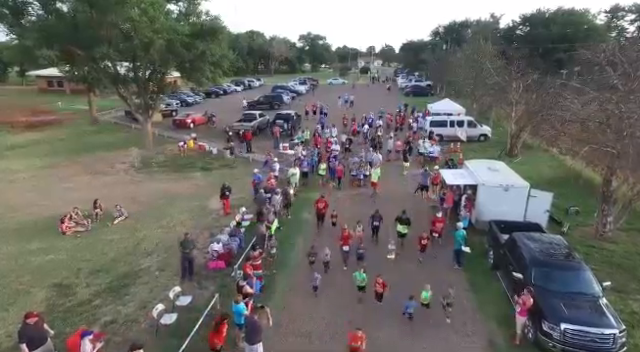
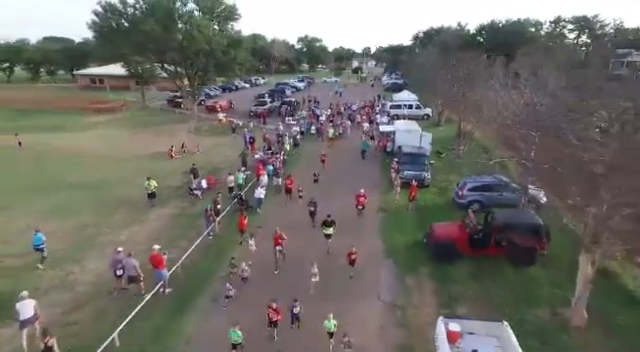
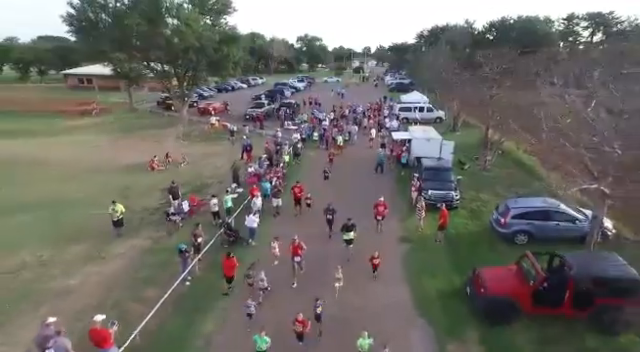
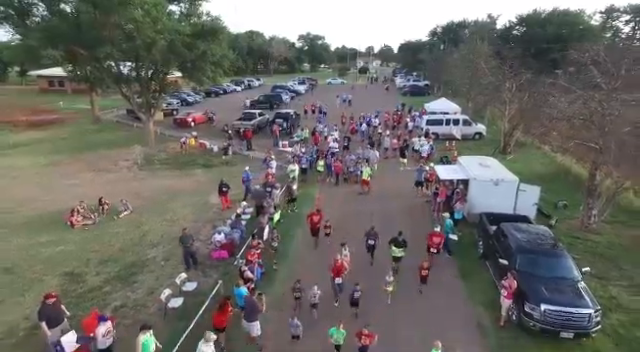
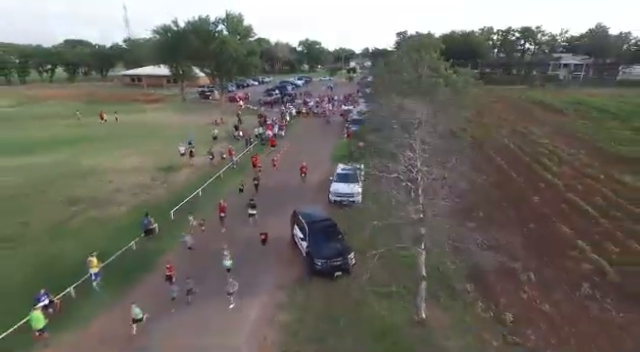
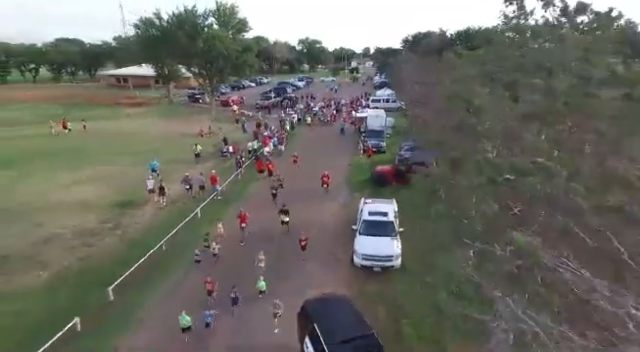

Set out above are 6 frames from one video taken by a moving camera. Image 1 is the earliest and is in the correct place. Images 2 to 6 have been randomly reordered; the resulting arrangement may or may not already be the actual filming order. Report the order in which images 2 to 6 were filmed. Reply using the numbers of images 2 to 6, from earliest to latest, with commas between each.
4, 3, 2, 6, 5
